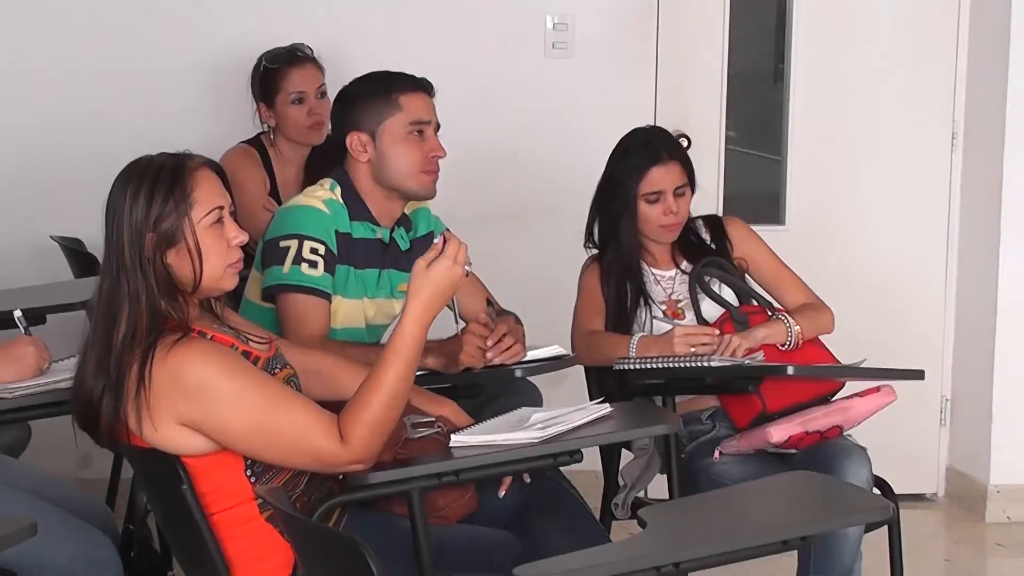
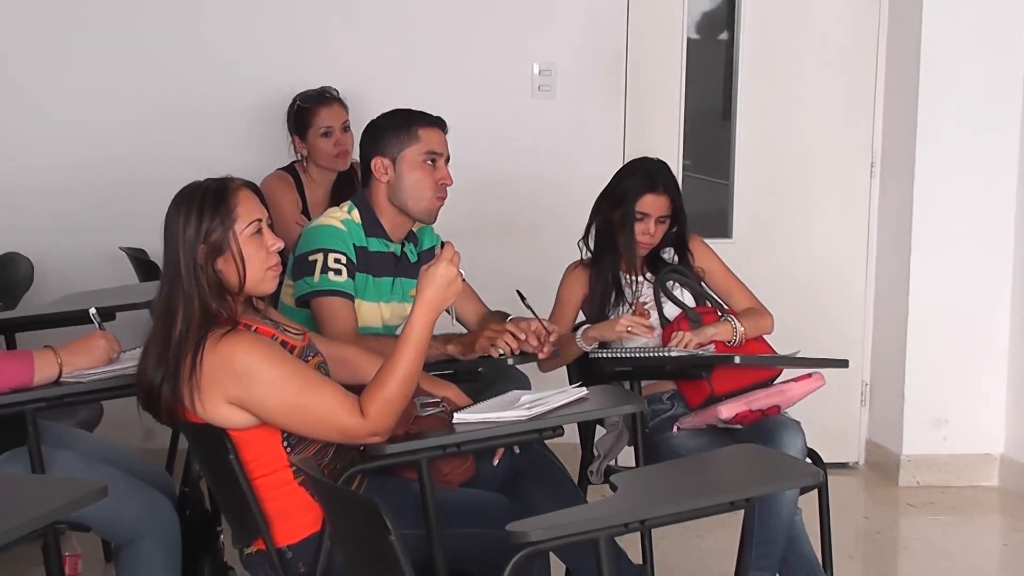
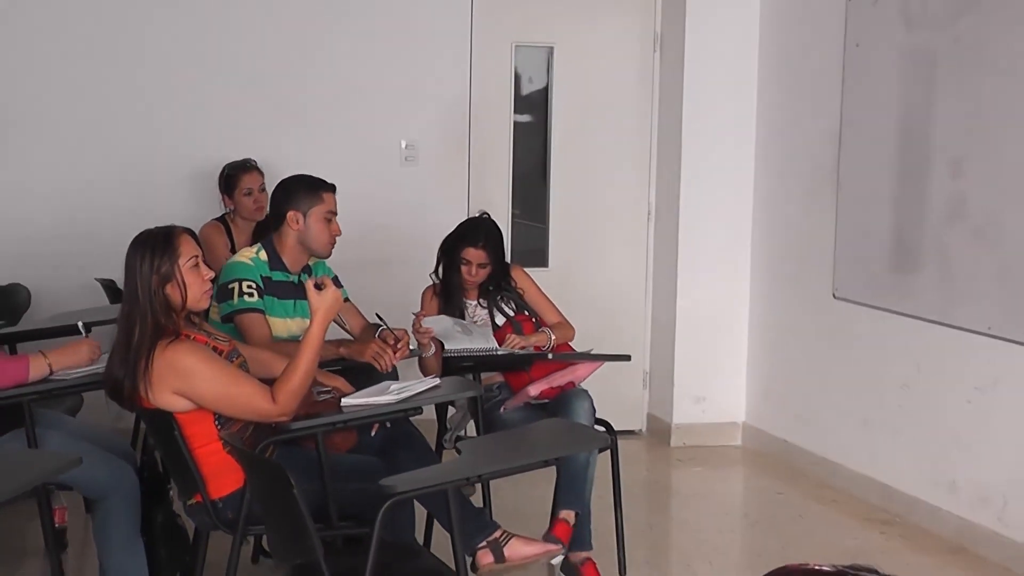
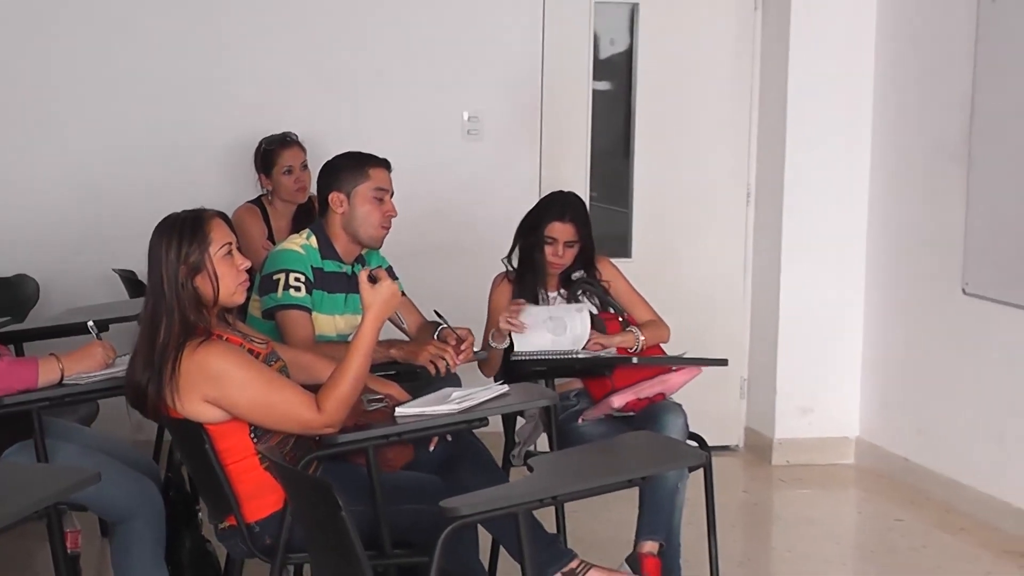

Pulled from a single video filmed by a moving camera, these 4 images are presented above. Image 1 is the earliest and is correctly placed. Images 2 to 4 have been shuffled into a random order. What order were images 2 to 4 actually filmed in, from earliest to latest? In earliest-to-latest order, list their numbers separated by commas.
2, 4, 3
